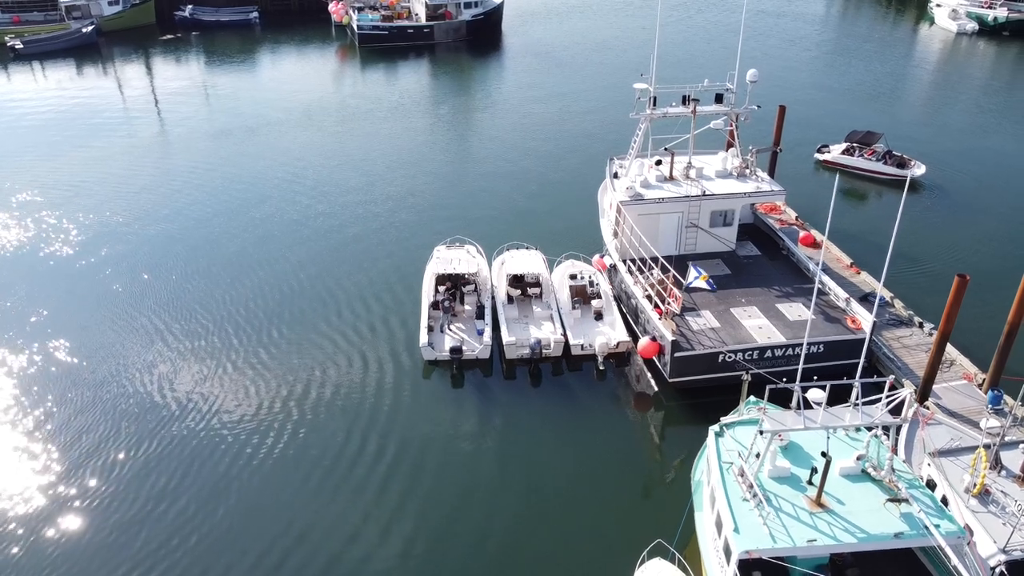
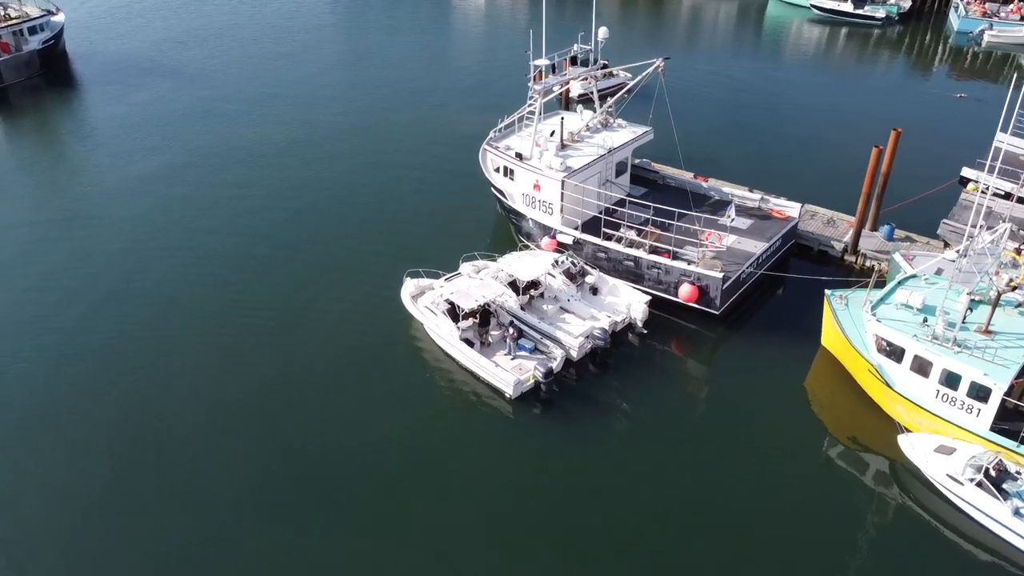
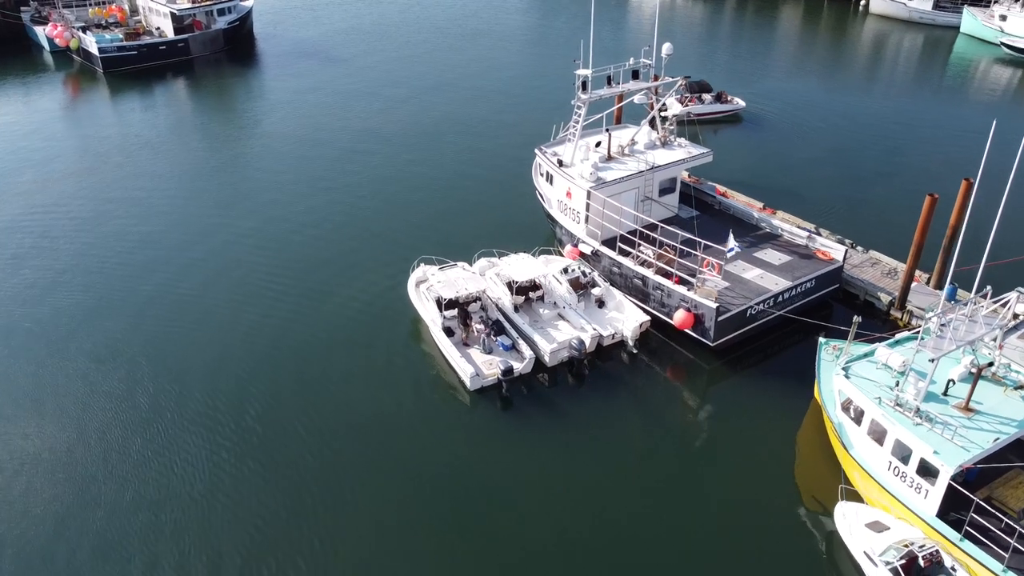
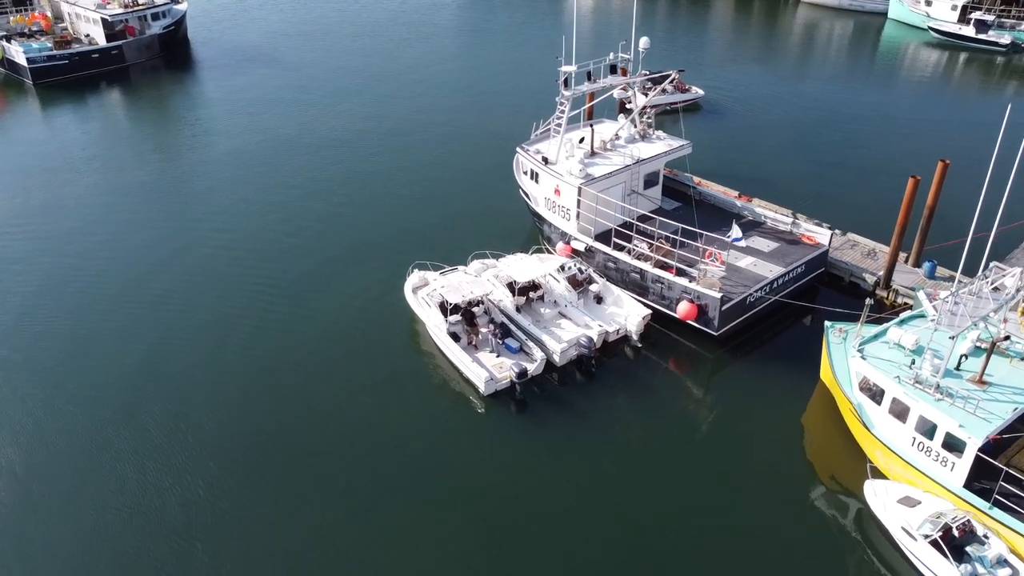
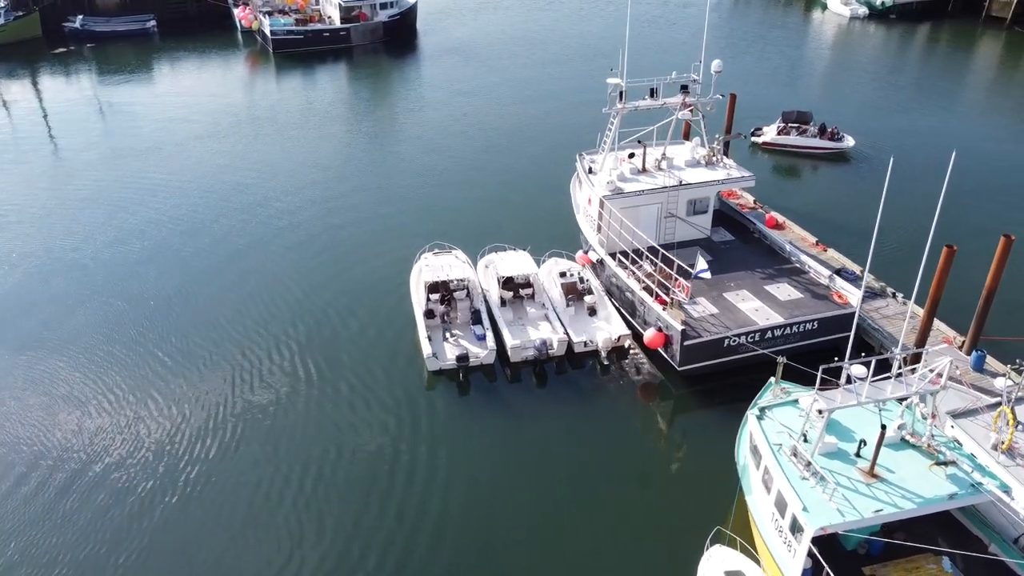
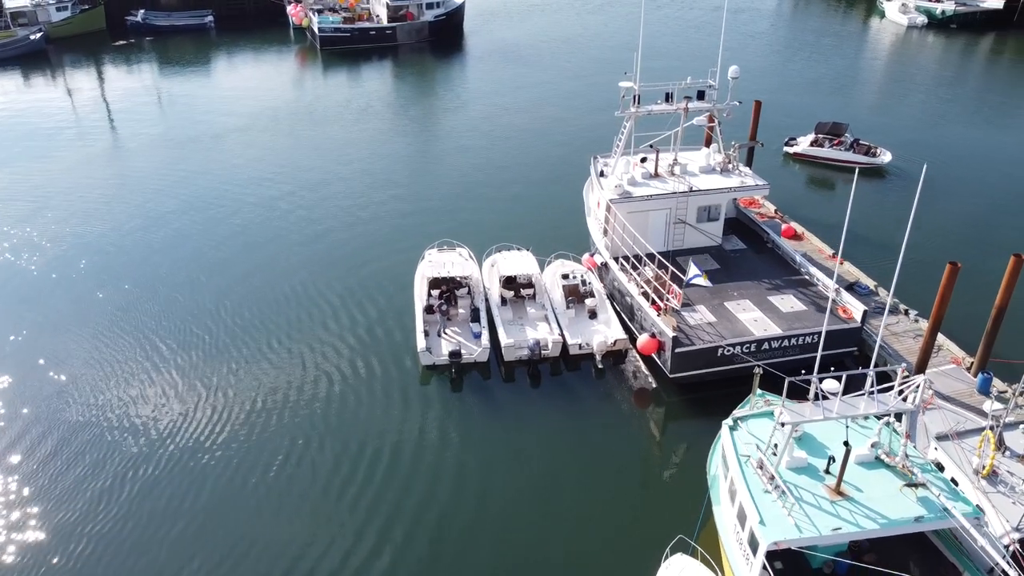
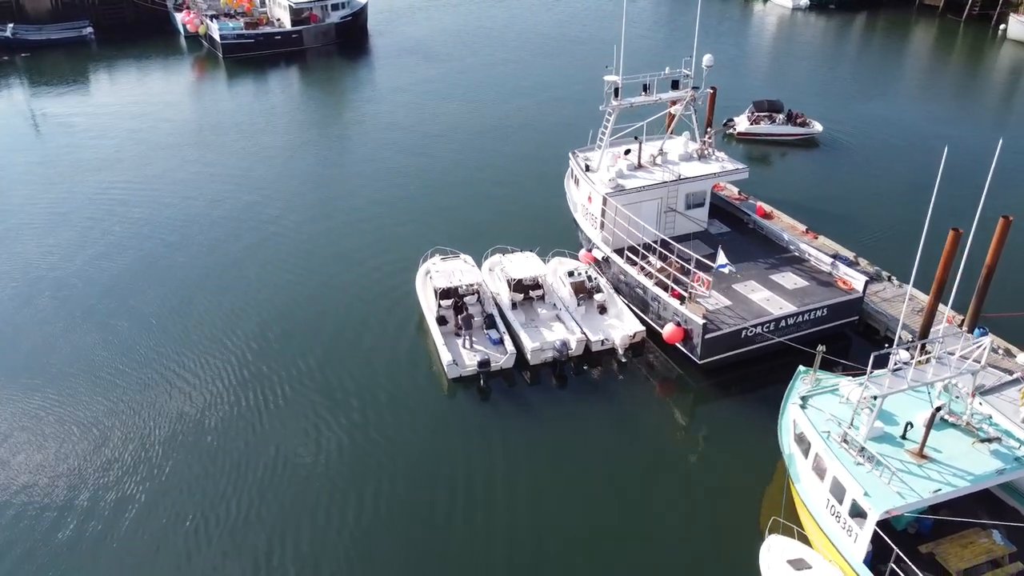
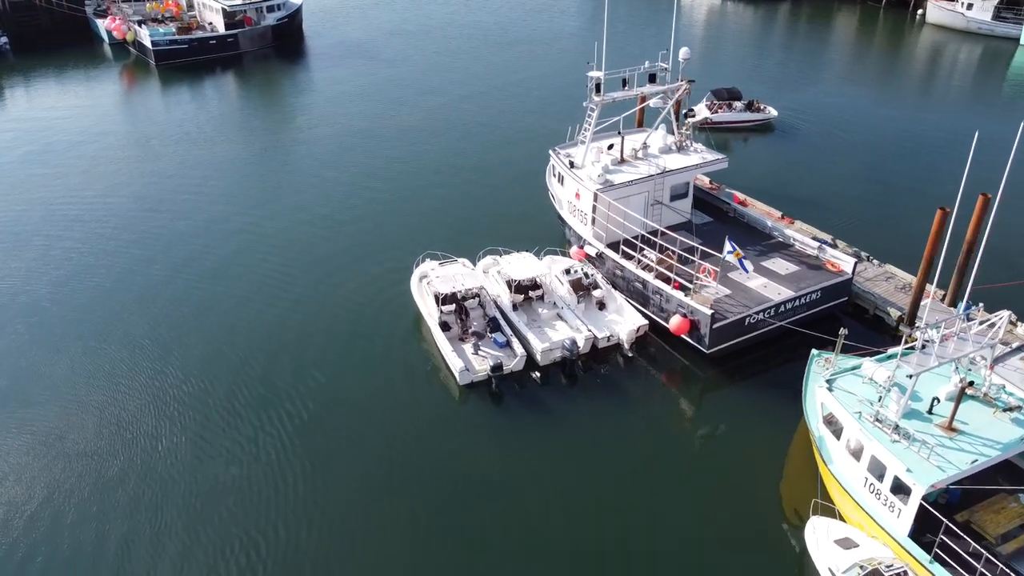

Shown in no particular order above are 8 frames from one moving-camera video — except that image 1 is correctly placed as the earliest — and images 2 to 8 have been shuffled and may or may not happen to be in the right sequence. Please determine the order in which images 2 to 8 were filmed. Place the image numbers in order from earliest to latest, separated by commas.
6, 5, 7, 8, 3, 4, 2
